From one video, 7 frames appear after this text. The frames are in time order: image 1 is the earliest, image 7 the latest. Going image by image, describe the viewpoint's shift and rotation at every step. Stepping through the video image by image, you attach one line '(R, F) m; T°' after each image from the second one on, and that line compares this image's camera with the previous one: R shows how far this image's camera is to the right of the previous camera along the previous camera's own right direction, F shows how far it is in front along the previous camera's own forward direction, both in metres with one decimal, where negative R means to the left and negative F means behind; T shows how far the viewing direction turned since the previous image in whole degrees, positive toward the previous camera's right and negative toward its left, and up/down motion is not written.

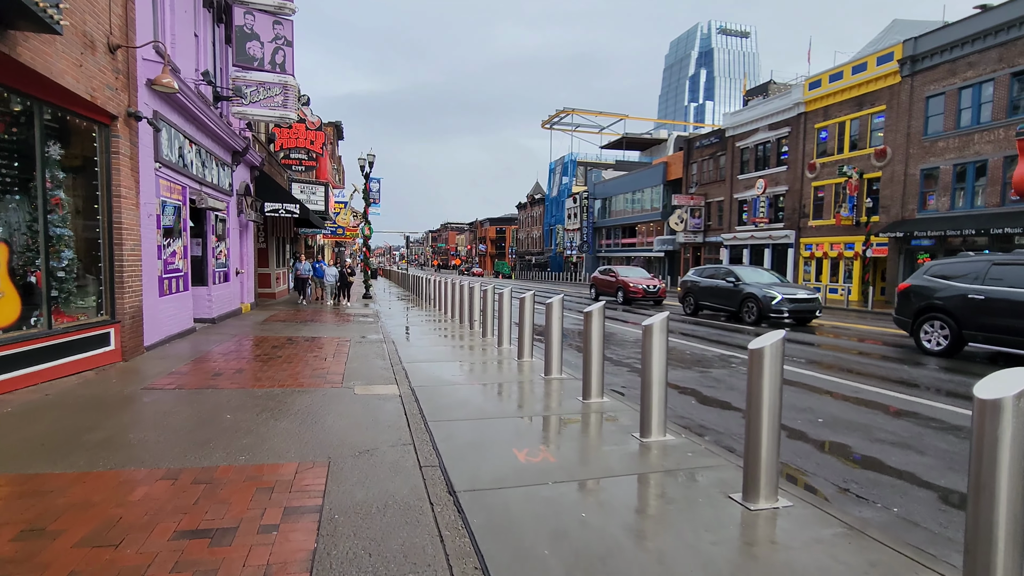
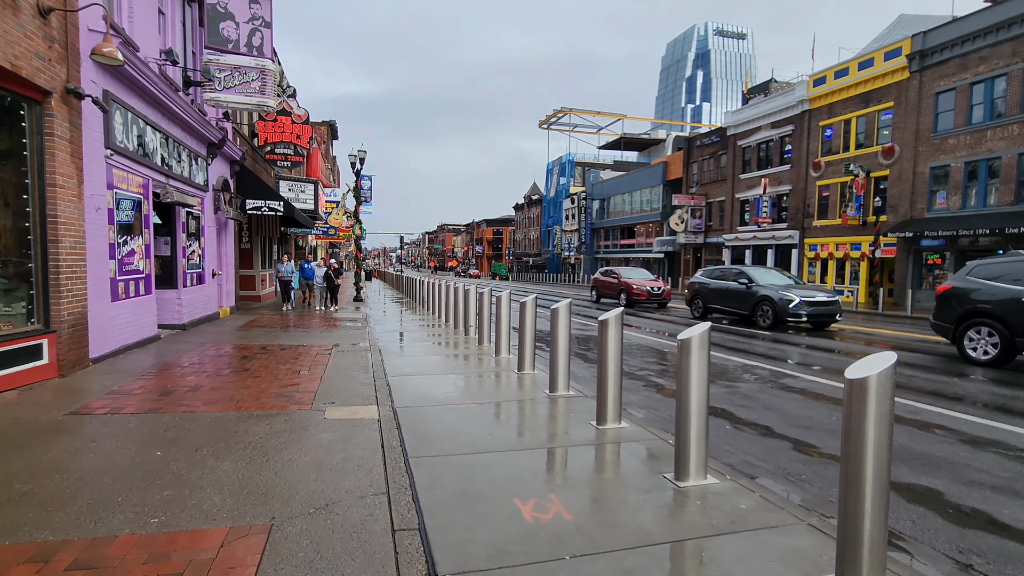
(0.0, +1.0) m; 0°
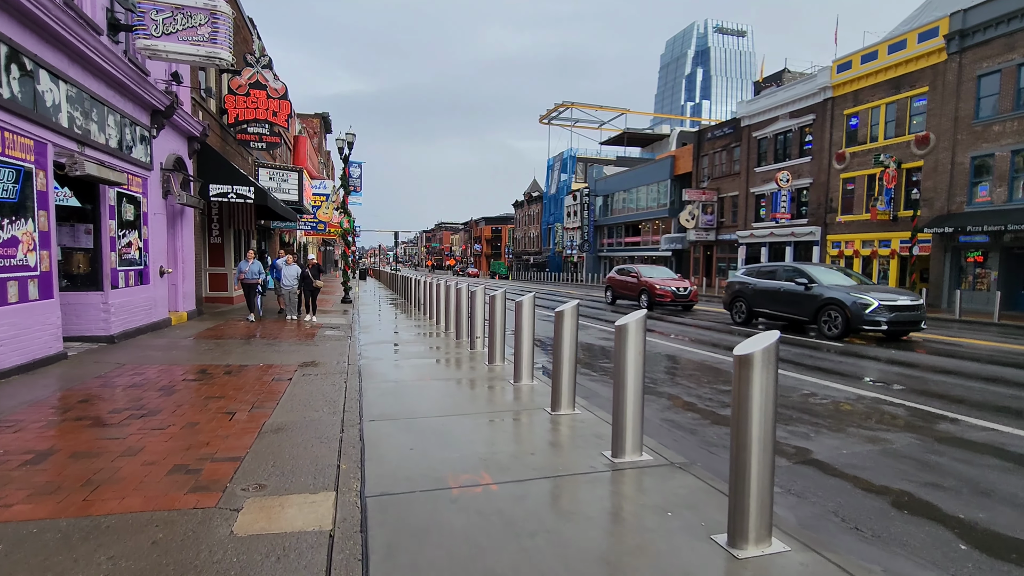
(-0.4, +2.4) m; 0°
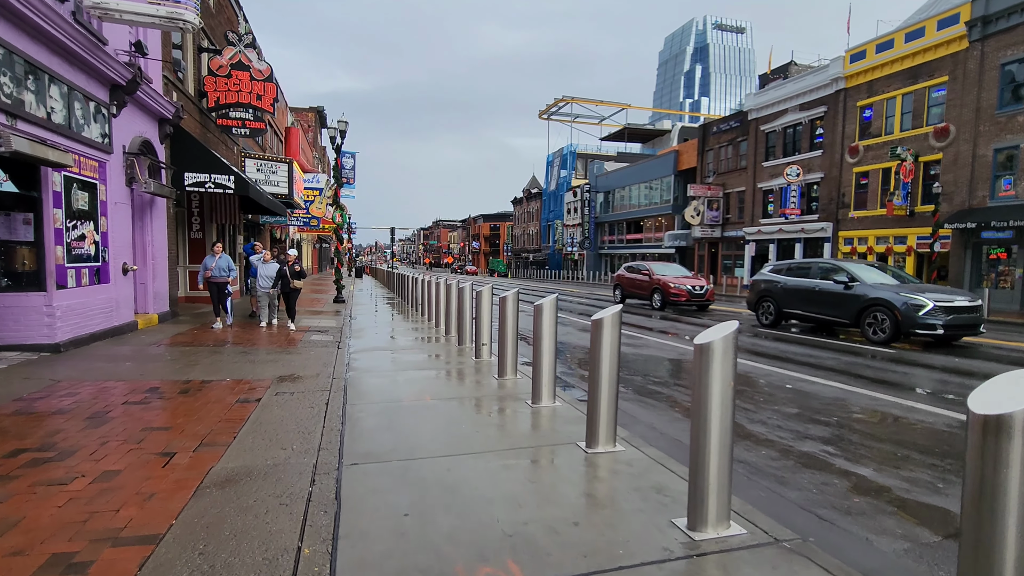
(-0.2, +1.2) m; 0°
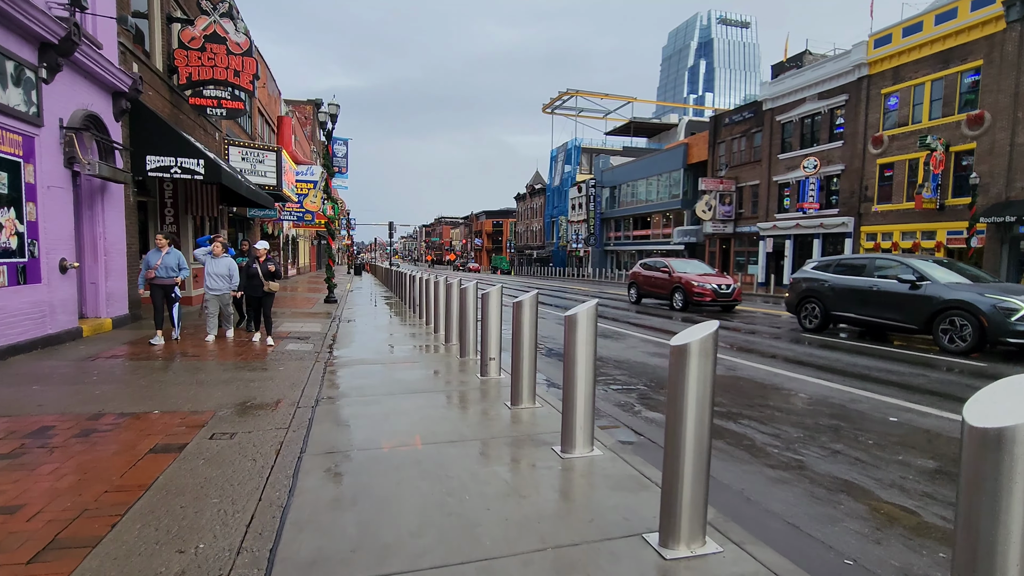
(-0.2, +1.6) m; 0°
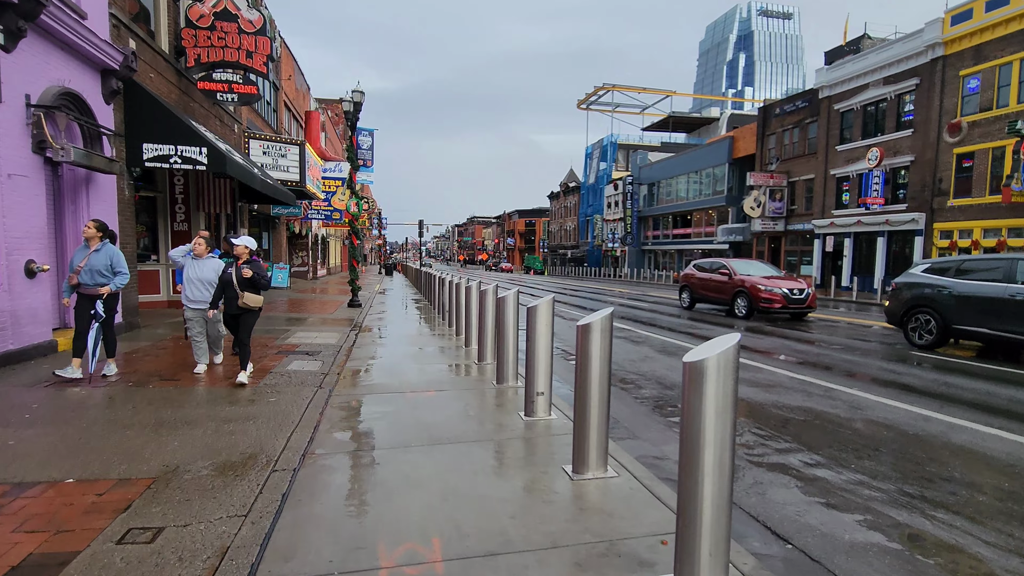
(-0.2, +1.6) m; -3°
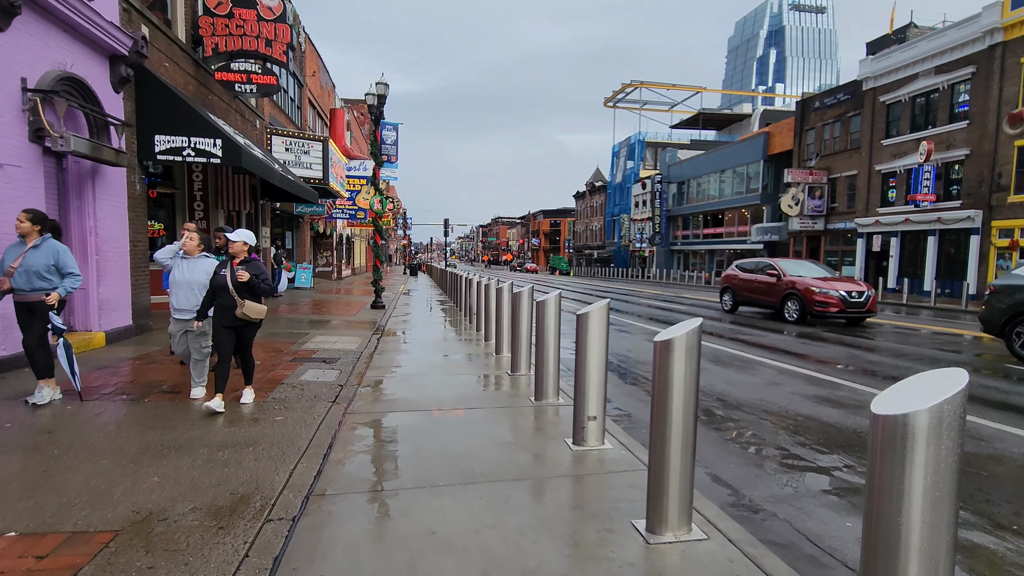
(-0.2, +0.8) m; -3°
